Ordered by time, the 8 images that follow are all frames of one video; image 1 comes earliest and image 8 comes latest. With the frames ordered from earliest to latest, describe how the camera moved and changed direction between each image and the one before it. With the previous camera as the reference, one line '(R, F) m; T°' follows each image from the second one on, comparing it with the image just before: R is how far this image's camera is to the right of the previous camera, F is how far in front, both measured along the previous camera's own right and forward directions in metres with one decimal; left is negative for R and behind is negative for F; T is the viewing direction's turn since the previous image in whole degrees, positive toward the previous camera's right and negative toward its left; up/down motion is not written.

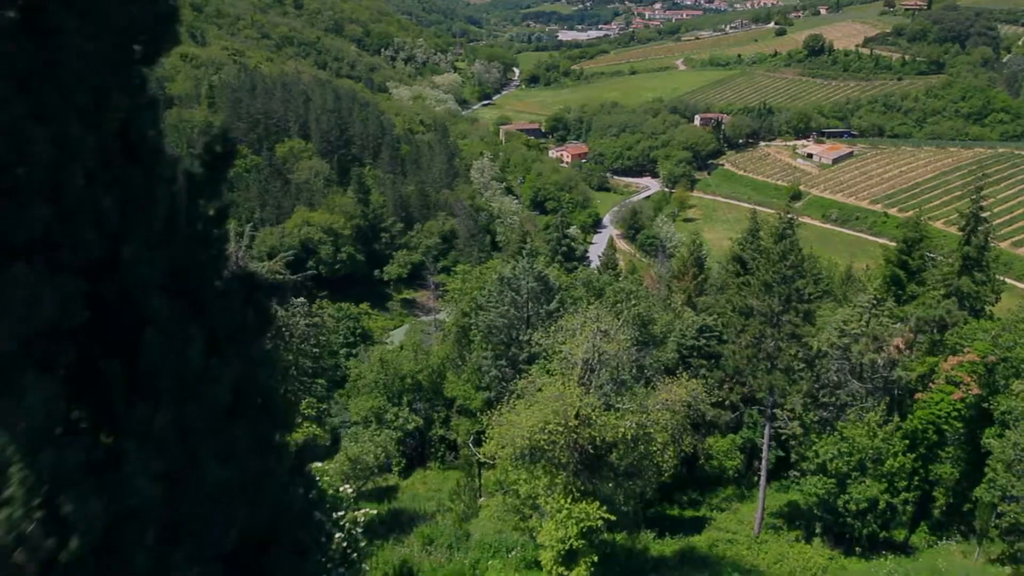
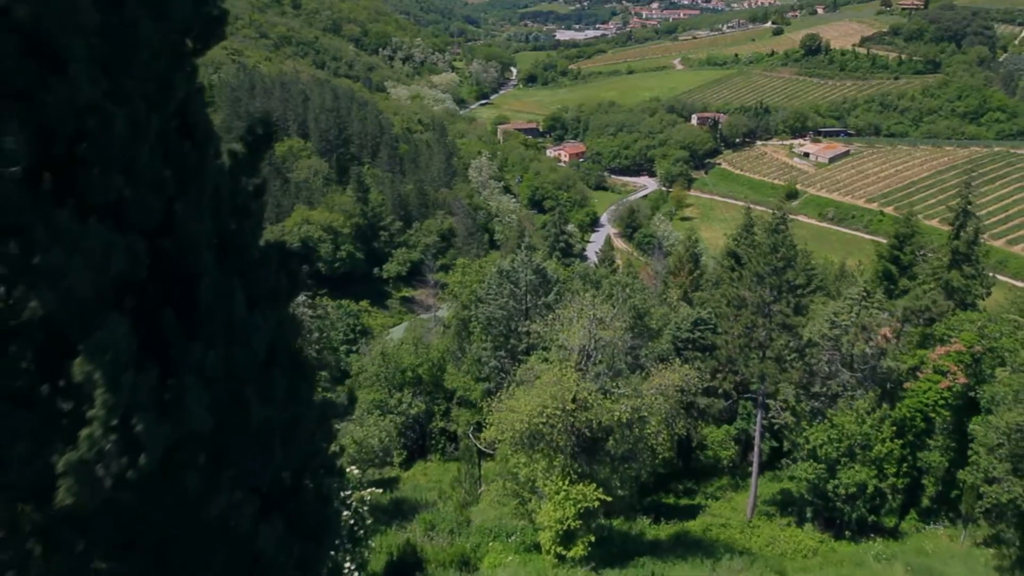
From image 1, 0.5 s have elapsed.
(0.0, -0.6) m; 0°
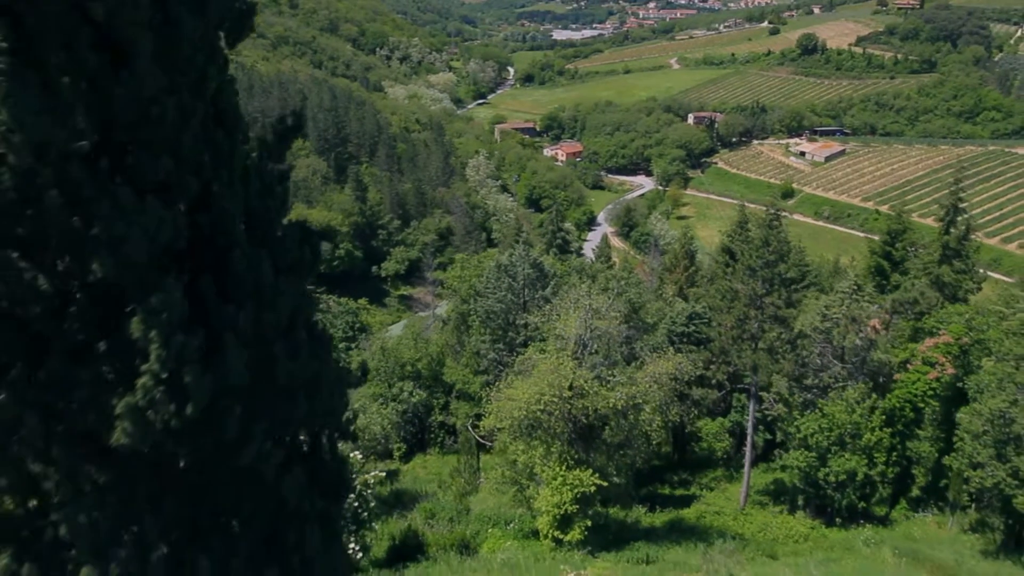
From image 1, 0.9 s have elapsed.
(0.0, -0.5) m; 0°
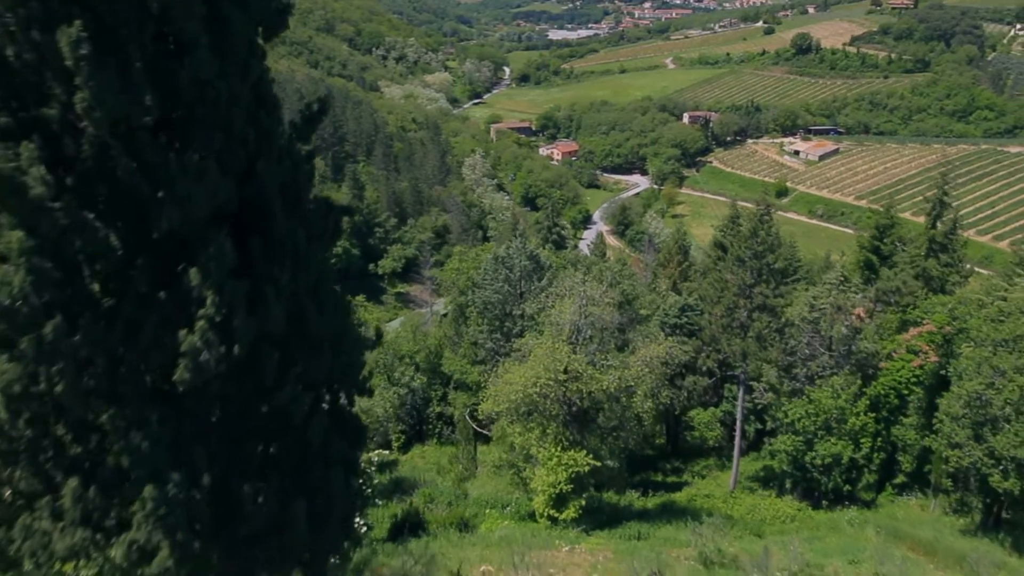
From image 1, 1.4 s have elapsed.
(0.0, -0.7) m; 0°
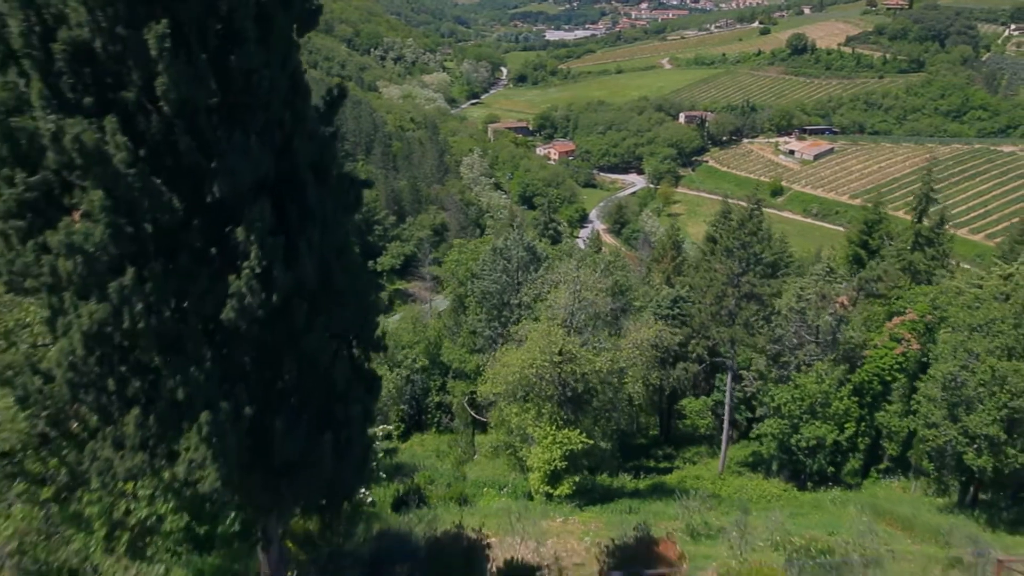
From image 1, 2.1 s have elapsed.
(0.0, -0.9) m; 0°
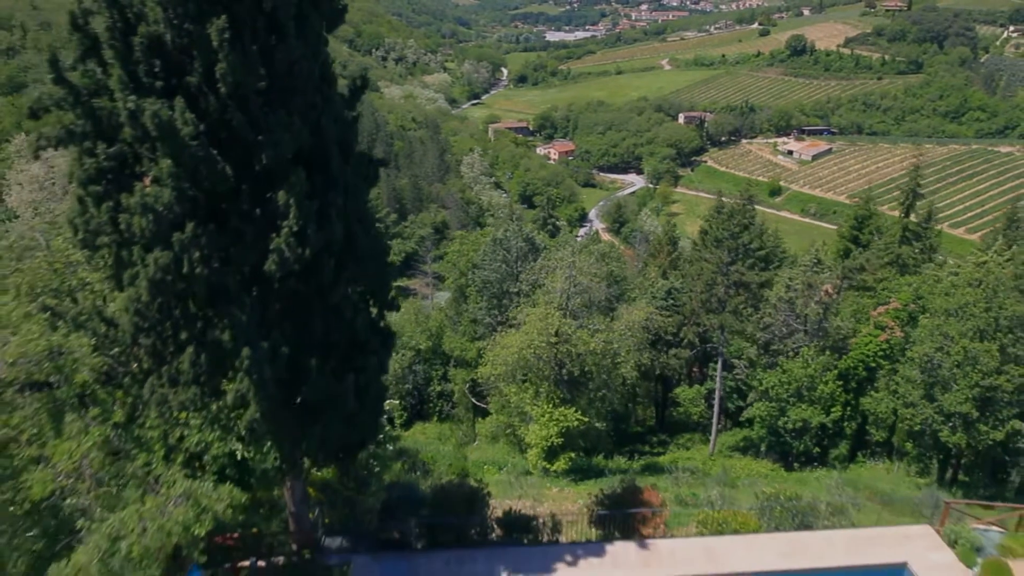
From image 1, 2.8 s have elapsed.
(0.0, -1.0) m; 0°
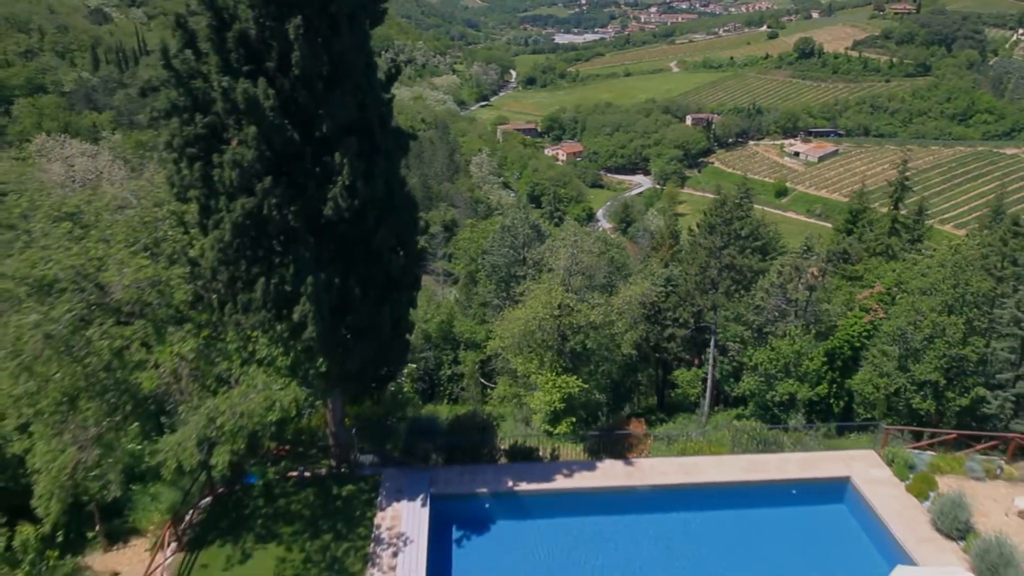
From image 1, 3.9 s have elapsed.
(0.0, -1.8) m; -1°
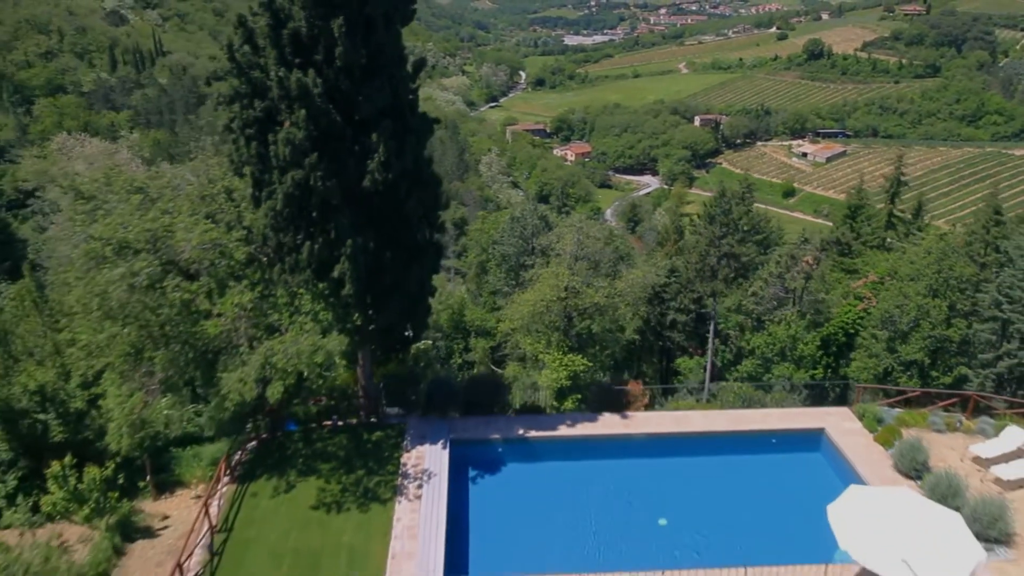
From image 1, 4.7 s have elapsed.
(0.0, -1.3) m; -1°
